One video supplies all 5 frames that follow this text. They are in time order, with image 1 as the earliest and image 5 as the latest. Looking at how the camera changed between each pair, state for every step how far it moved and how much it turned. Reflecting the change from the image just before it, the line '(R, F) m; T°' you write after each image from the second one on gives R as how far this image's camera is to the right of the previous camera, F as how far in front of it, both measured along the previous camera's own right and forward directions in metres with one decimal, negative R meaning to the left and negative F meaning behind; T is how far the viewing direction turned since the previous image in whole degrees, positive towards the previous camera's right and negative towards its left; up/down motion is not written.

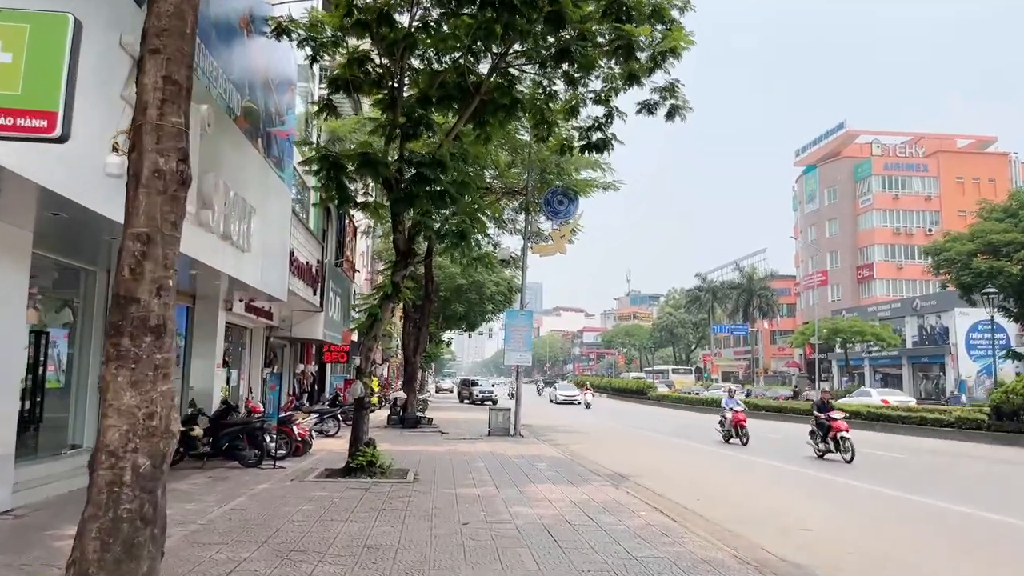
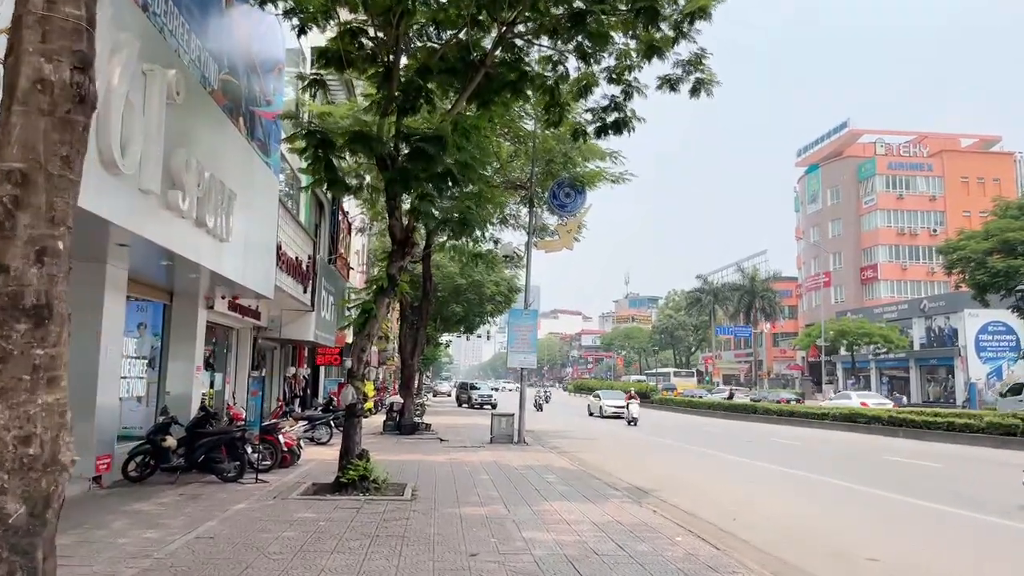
(-0.2, +1.2) m; 0°
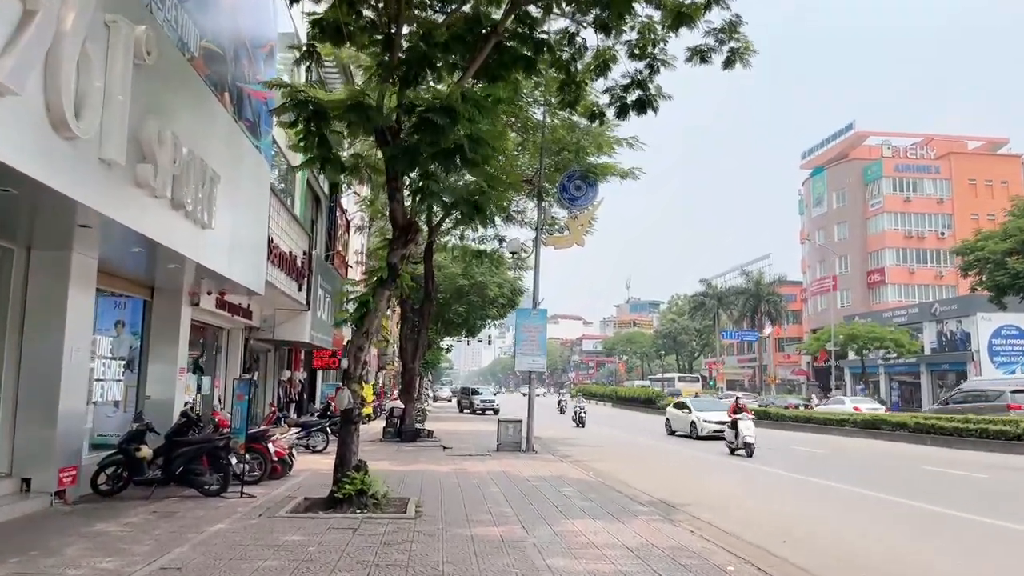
(-0.2, +1.1) m; 0°
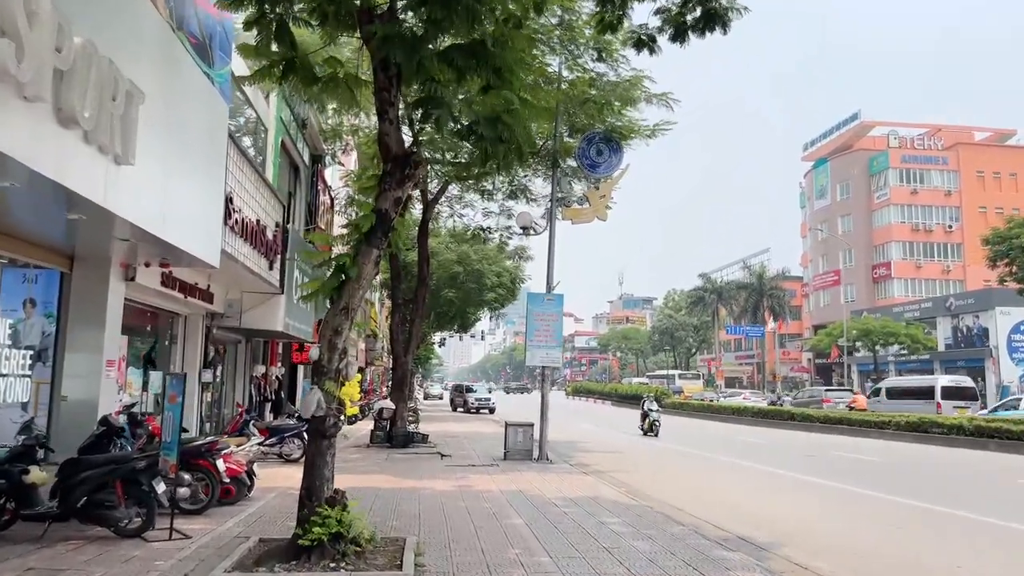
(-0.4, +2.6) m; +1°
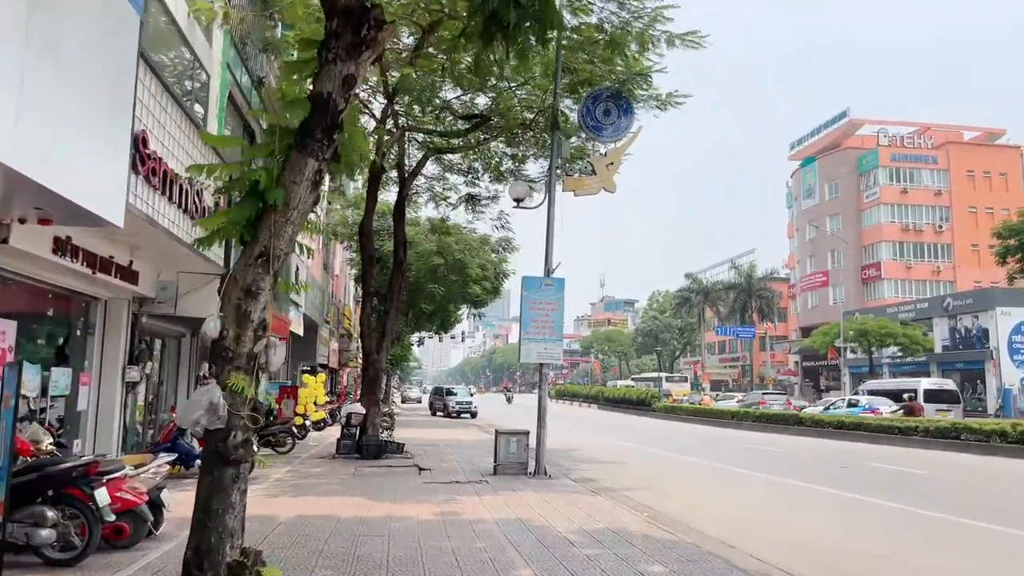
(-0.2, +2.3) m; +2°
